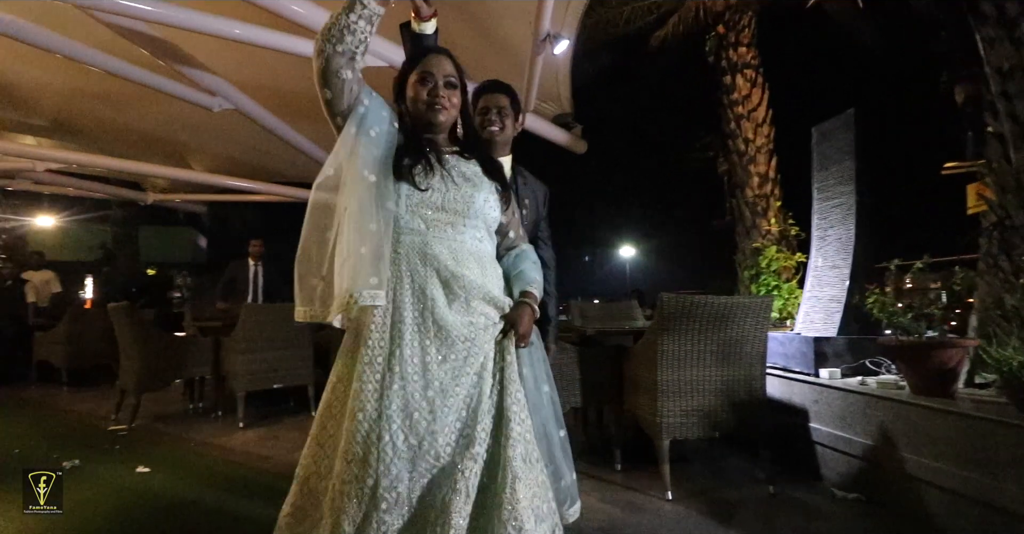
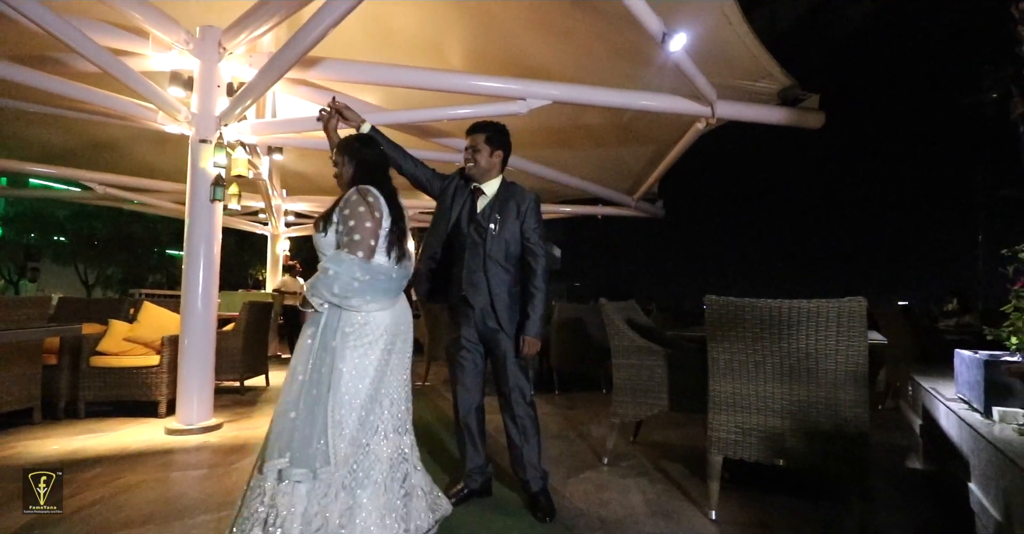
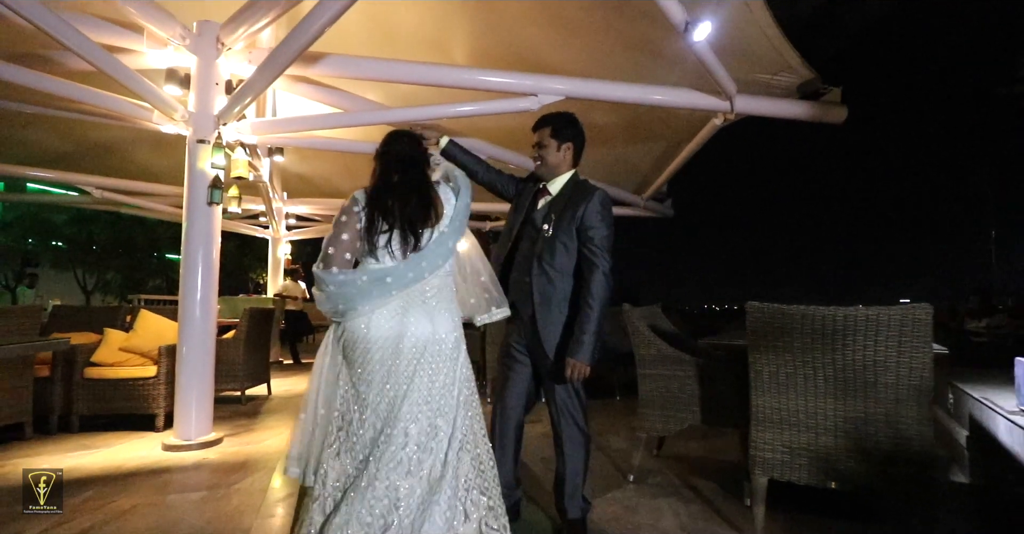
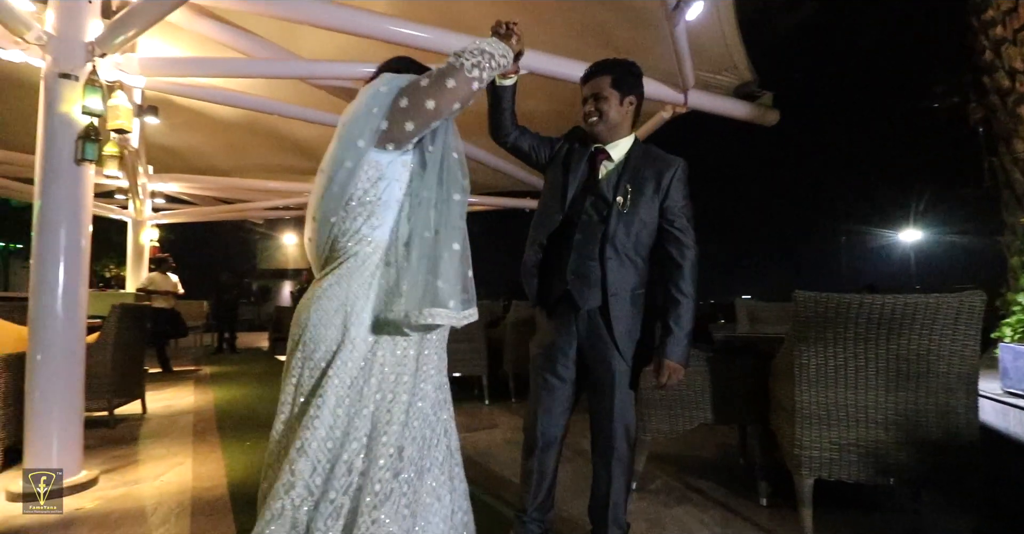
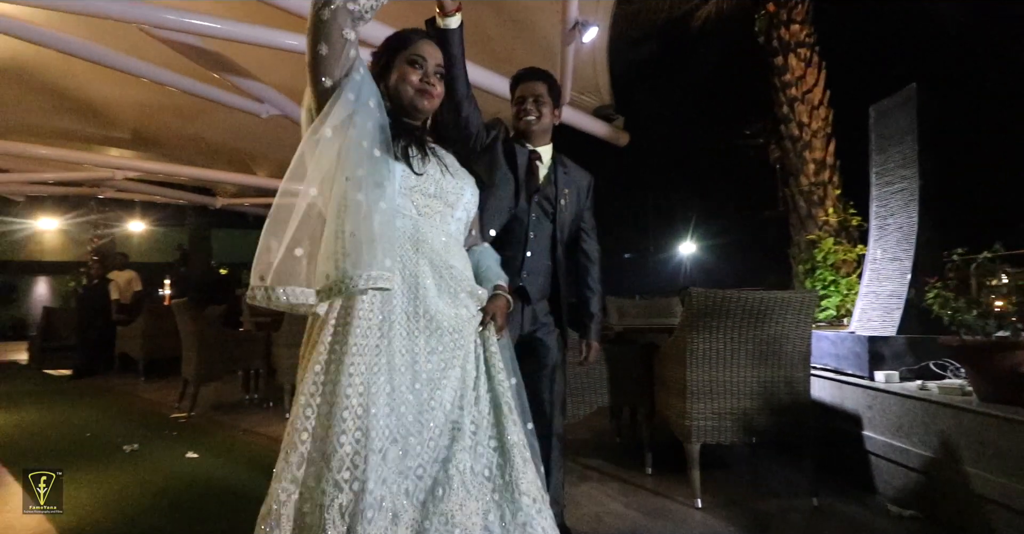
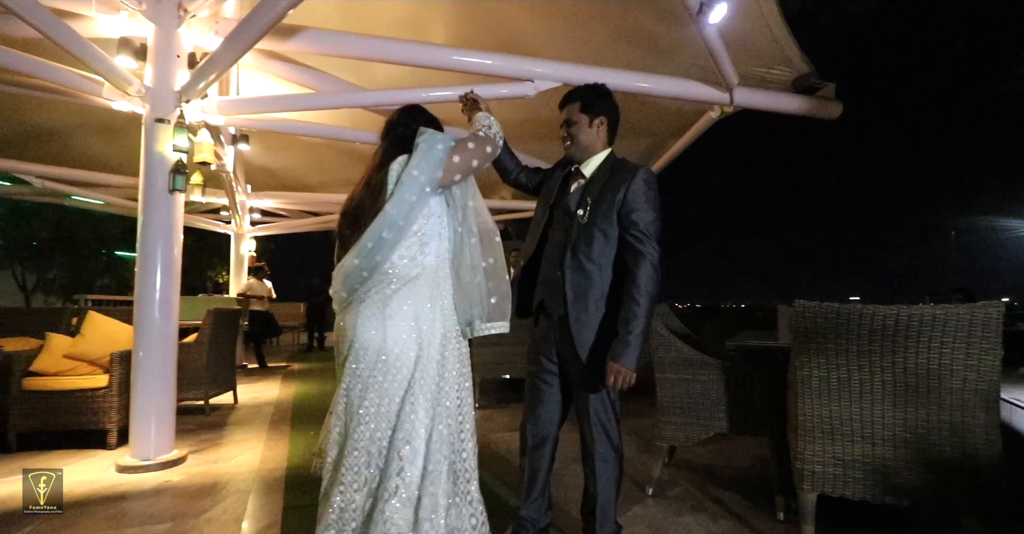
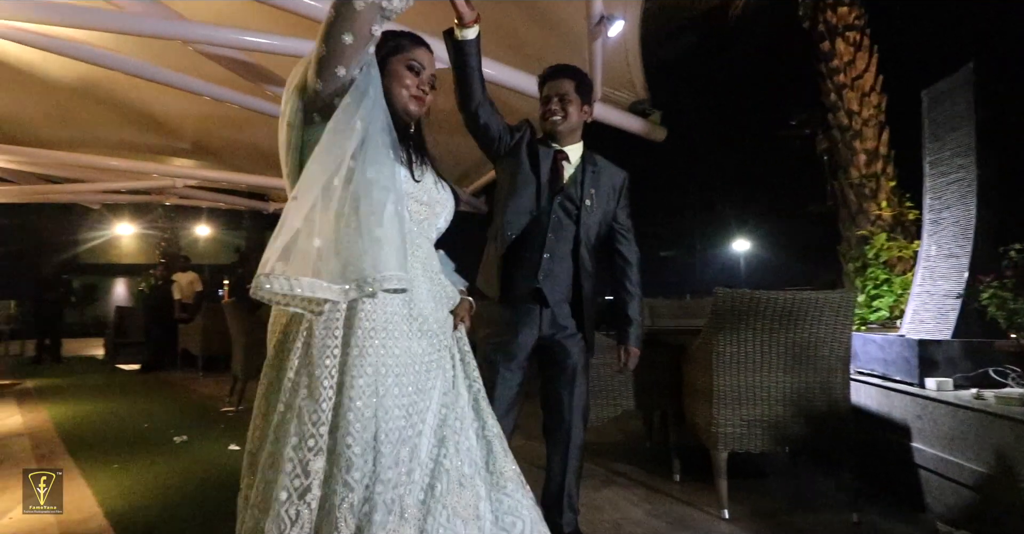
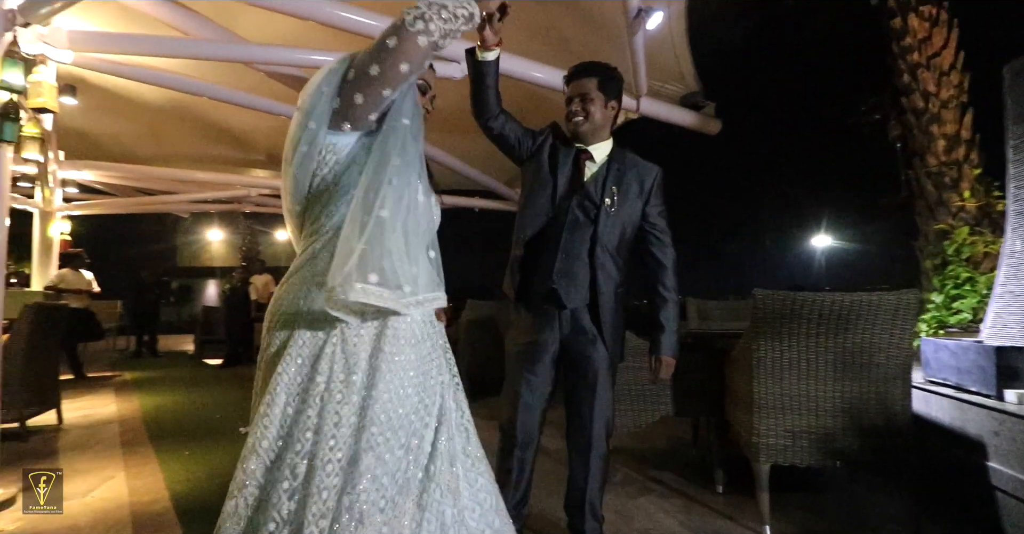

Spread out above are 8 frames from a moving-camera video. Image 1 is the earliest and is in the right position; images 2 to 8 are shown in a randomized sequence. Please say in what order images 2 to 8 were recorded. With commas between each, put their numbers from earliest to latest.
5, 7, 8, 4, 6, 3, 2
